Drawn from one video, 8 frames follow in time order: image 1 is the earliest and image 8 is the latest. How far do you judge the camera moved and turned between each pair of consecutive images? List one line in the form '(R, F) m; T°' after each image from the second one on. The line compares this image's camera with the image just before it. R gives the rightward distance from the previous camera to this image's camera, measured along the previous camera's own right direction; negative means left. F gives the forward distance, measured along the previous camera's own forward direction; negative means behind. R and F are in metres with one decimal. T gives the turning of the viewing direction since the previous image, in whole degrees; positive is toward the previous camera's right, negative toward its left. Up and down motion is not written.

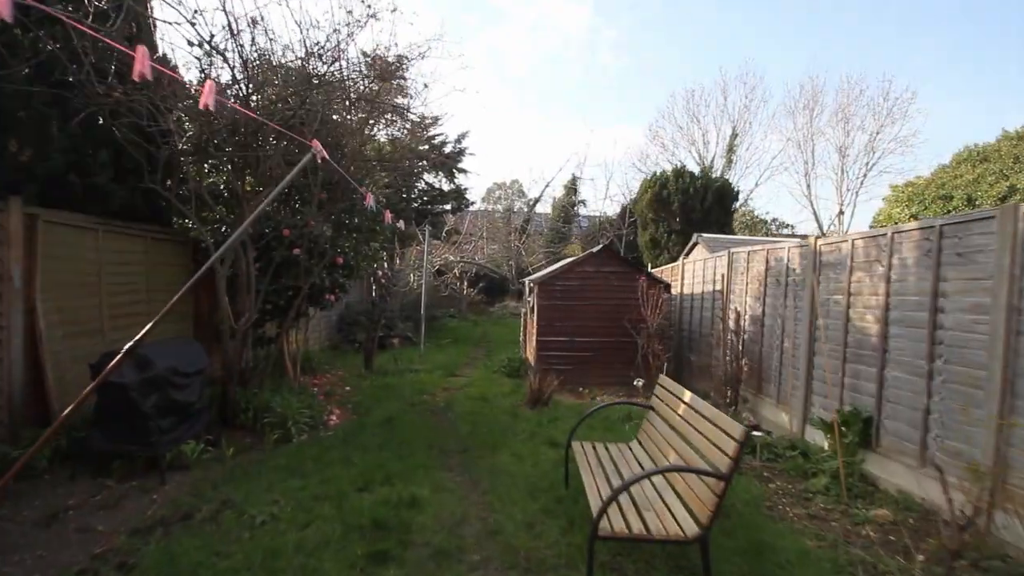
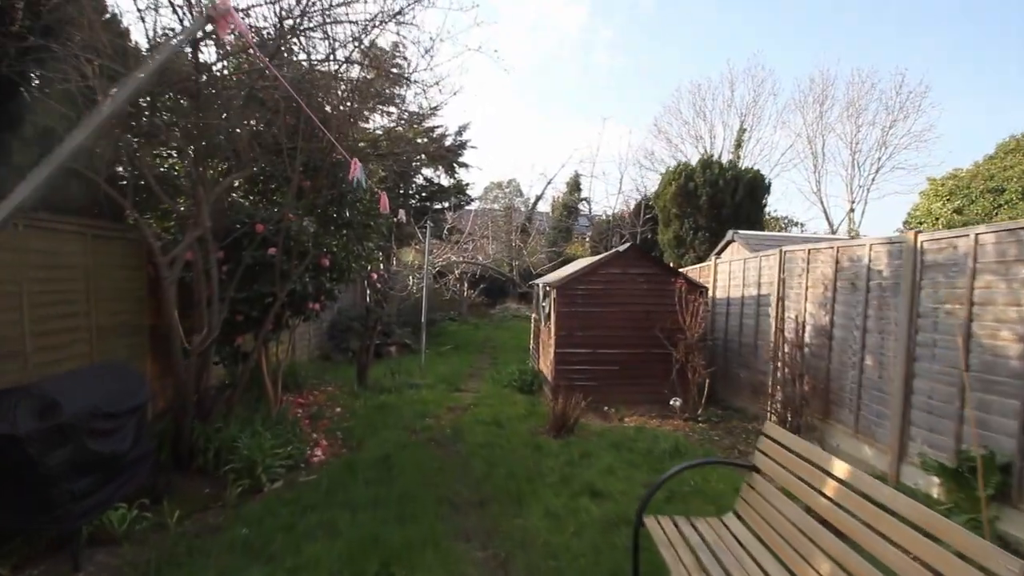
(-0.3, +1.3) m; 0°
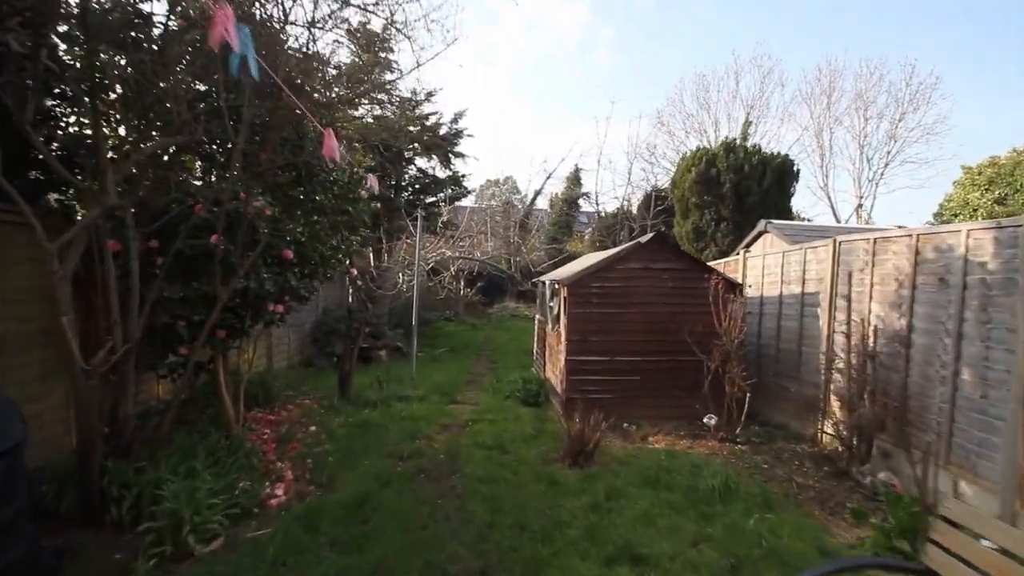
(-0.1, +1.2) m; 0°
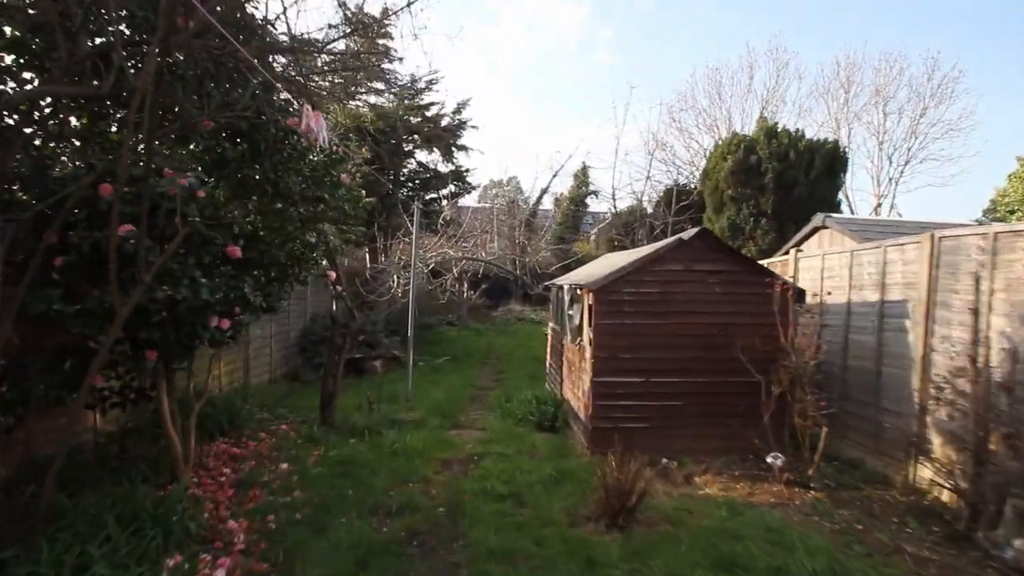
(-0.1, +1.3) m; 0°
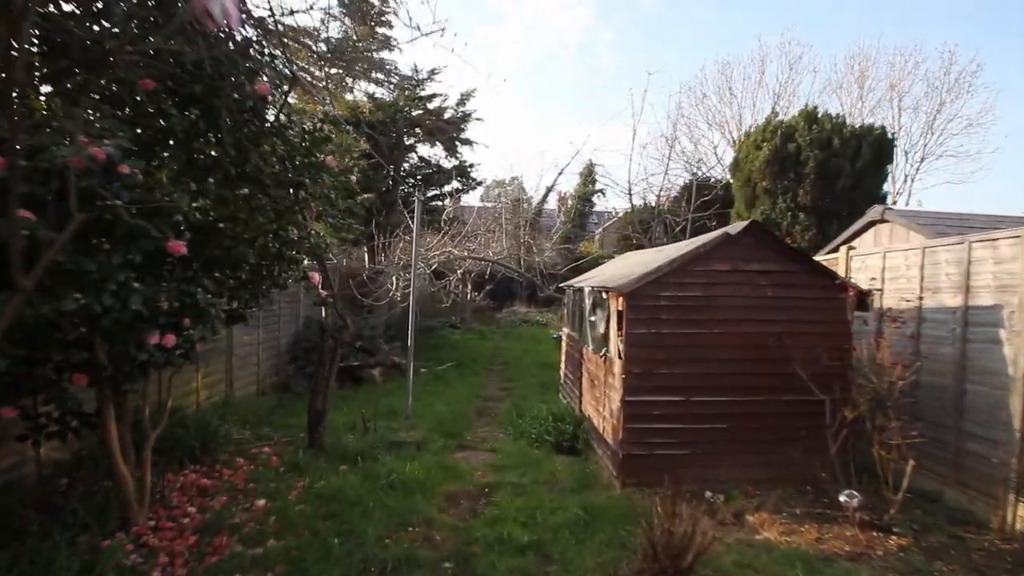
(-0.1, +0.9) m; 0°
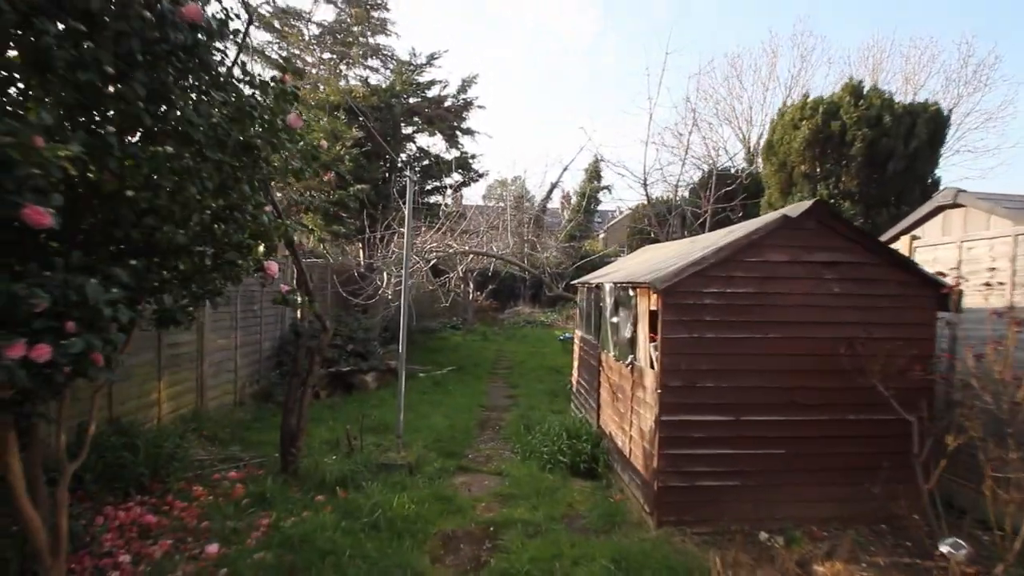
(-0.1, +0.9) m; 0°
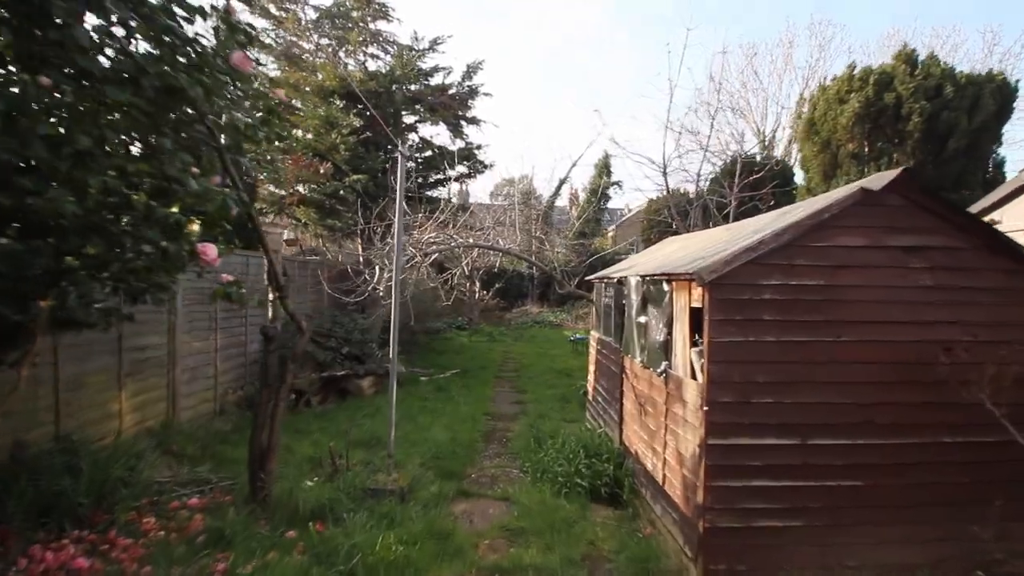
(0.0, +0.8) m; -1°
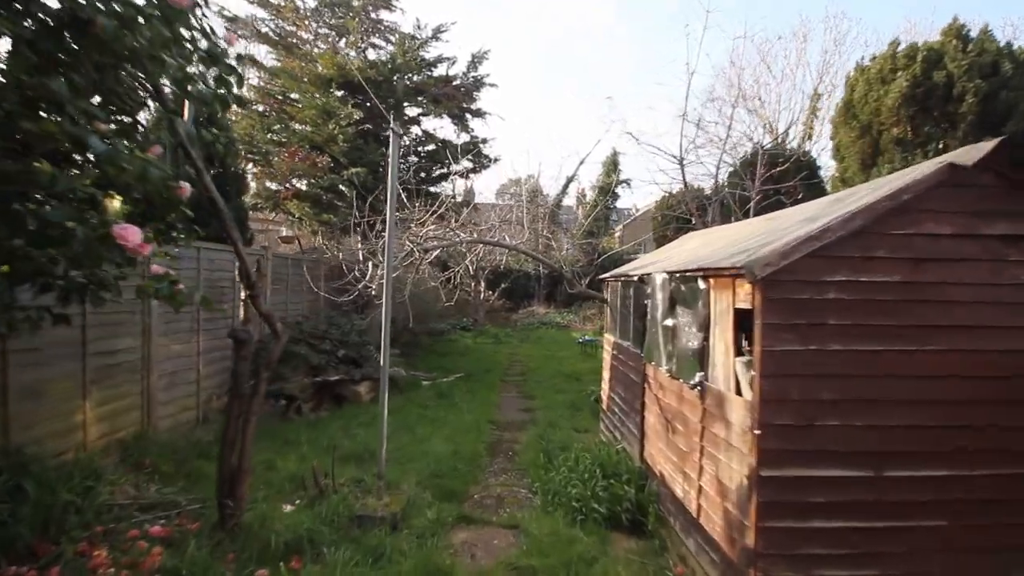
(0.0, +0.6) m; -1°
